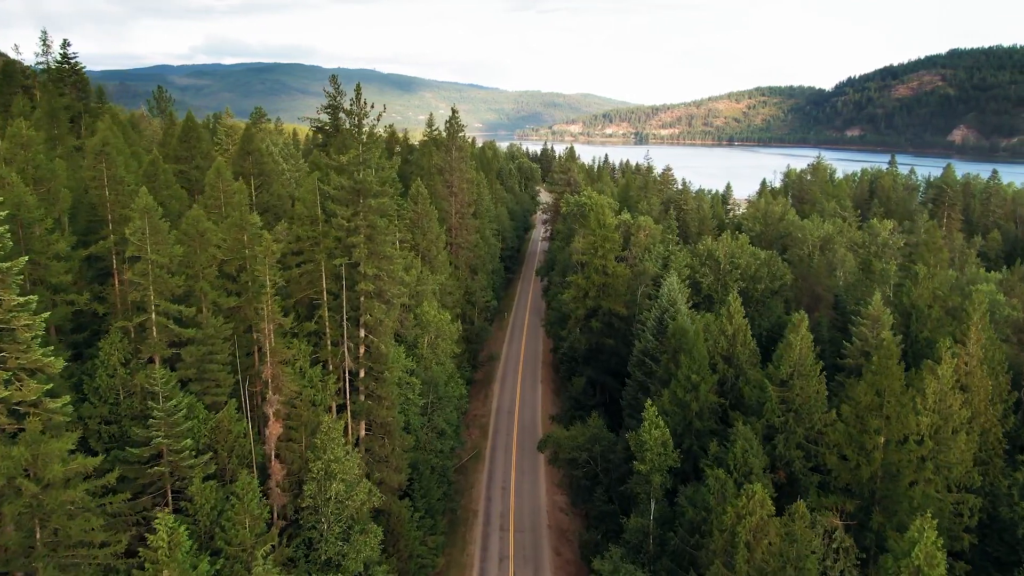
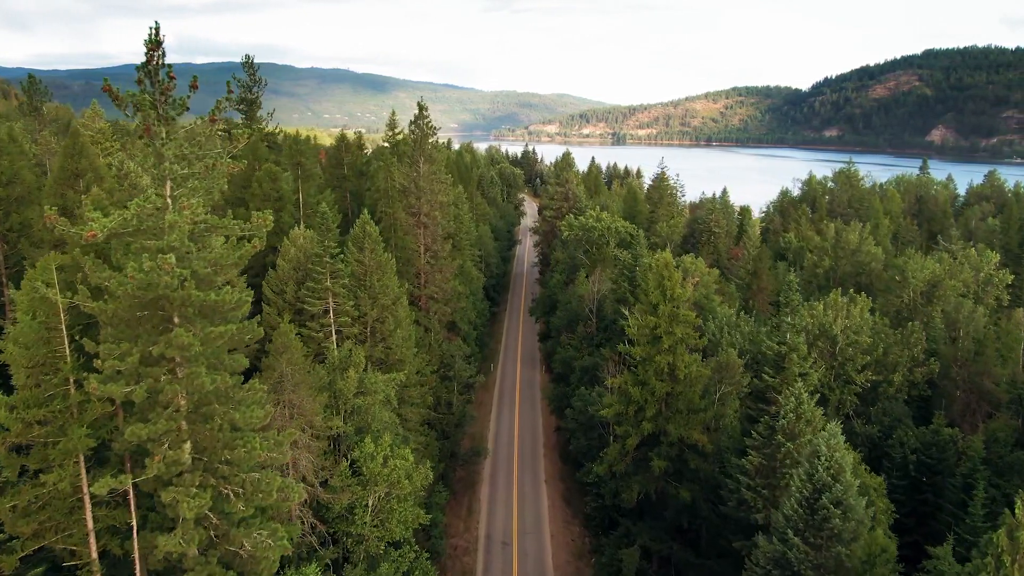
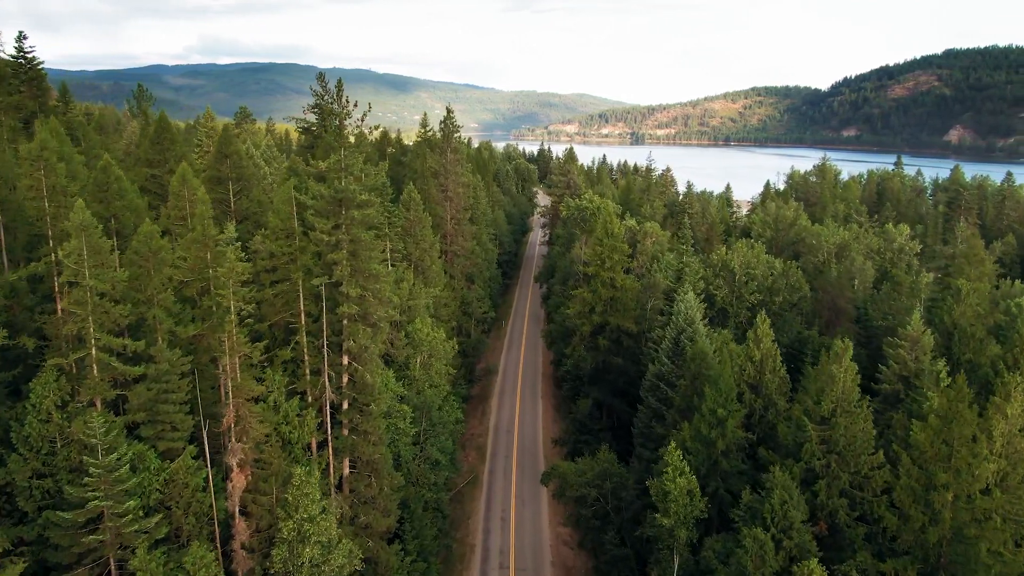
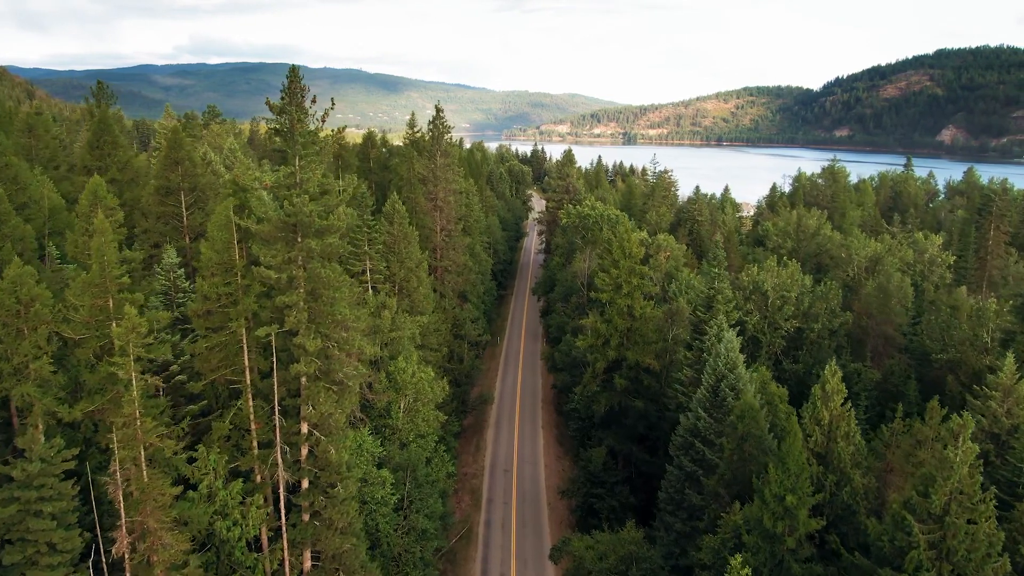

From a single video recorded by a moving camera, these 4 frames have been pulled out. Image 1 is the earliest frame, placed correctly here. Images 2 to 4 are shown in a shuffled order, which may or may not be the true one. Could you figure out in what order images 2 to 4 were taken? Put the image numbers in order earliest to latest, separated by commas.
3, 4, 2
